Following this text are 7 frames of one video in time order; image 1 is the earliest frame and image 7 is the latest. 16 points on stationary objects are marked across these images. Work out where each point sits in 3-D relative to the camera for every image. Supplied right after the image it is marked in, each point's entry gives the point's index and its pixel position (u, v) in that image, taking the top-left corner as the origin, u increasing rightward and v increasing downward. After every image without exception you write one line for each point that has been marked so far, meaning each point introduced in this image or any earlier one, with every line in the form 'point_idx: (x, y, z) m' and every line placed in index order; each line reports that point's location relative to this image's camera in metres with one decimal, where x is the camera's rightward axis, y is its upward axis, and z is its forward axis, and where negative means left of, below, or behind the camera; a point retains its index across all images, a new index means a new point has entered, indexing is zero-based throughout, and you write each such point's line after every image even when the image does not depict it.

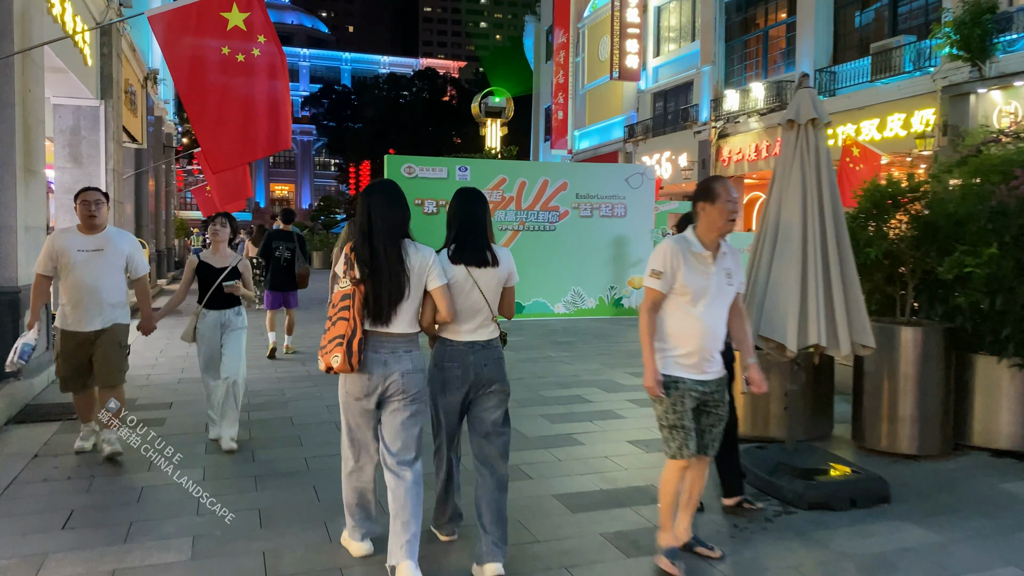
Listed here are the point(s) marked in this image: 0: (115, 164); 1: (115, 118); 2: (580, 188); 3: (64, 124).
0: (-6.1, +1.9, +12.3) m
1: (-6.1, +2.6, +12.3) m
2: (+1.0, +1.6, +12.4) m
3: (-6.6, +2.4, +11.9) m
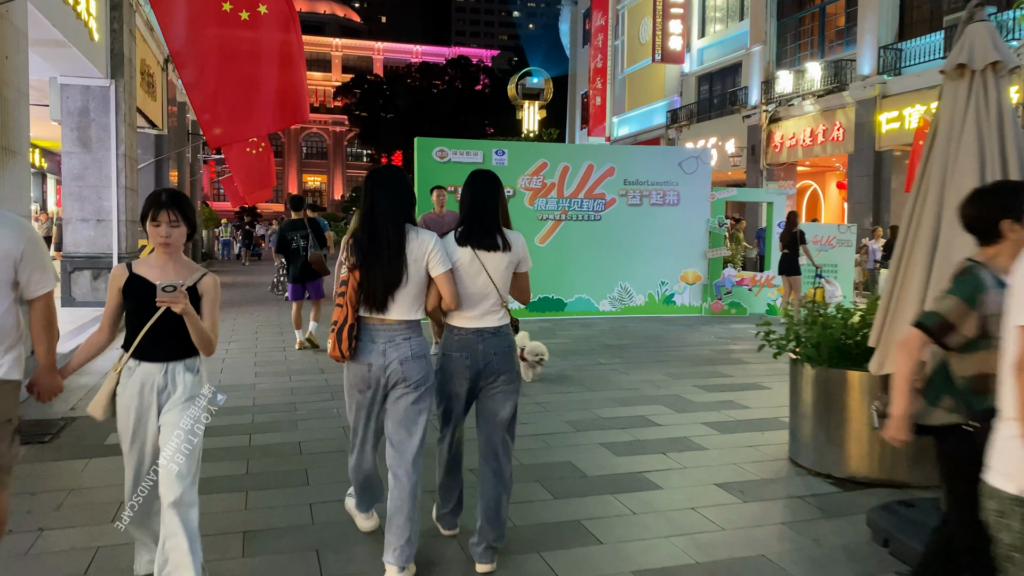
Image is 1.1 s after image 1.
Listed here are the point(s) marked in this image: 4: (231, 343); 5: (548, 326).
0: (-5.5, +2.0, +11.5) m
1: (-5.5, +2.7, +11.4) m
2: (+1.6, +1.6, +11.3) m
3: (-6.0, +2.5, +11.0) m
4: (-3.1, -0.6, +8.8) m
5: (+0.5, -0.5, +10.3) m
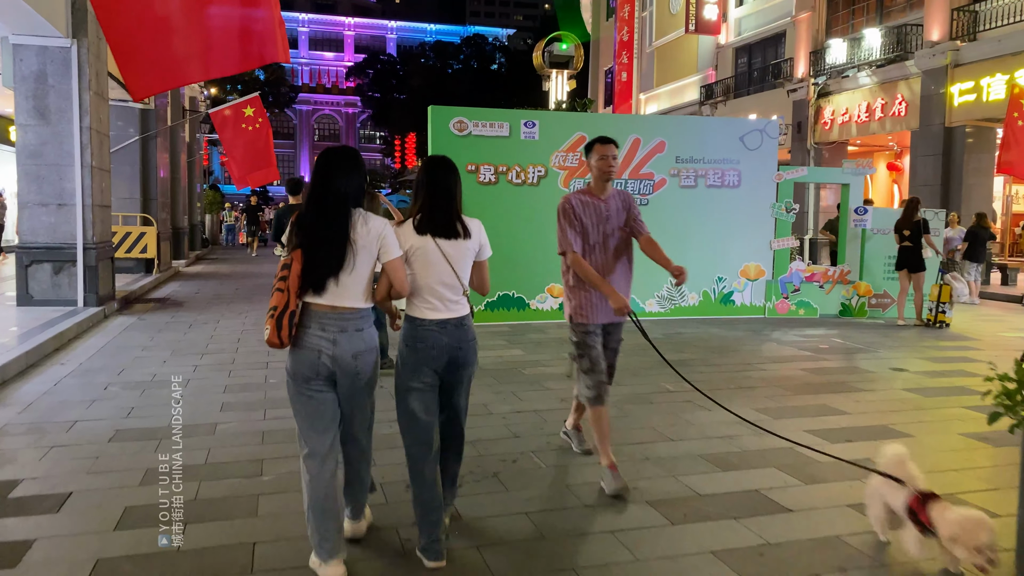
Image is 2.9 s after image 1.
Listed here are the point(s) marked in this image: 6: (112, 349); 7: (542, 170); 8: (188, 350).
0: (-5.1, +2.0, +9.8) m
1: (-5.1, +2.7, +9.8) m
2: (+2.0, +1.7, +9.6) m
3: (-5.7, +2.6, +9.4) m
4: (-2.8, -0.6, +7.2) m
5: (+0.8, -0.5, +8.6) m
6: (-3.7, -0.6, +7.5) m
7: (+0.3, +1.4, +9.2) m
8: (-3.0, -0.6, +7.4) m
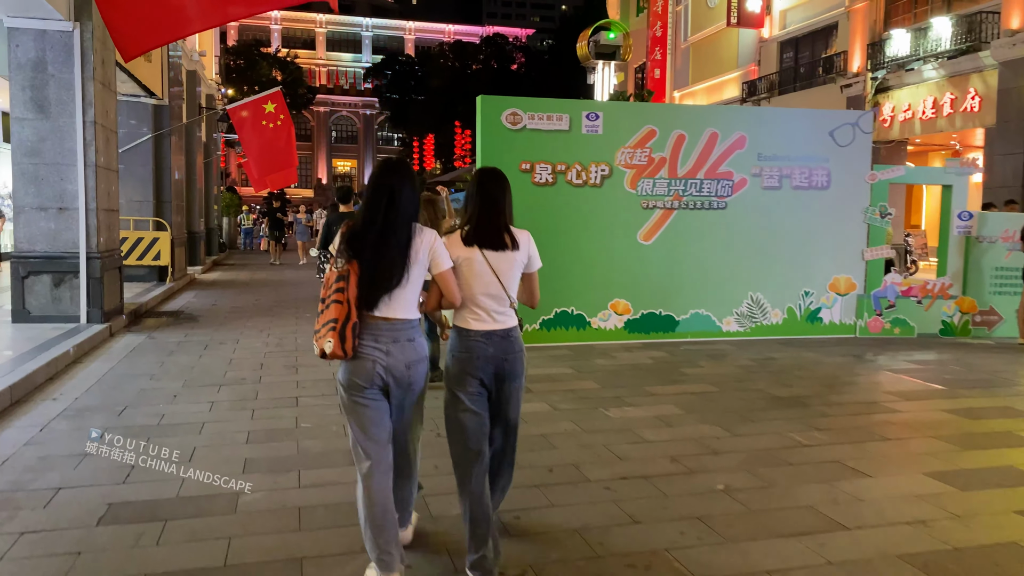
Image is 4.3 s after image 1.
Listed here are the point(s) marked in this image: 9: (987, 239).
0: (-4.5, +1.9, +8.8) m
1: (-4.5, +2.6, +8.7) m
2: (+2.6, +1.5, +8.4) m
3: (-5.1, +2.4, +8.3) m
4: (-2.2, -0.8, +6.1) m
5: (+1.4, -0.6, +7.4) m
6: (-3.2, -0.7, +6.4) m
7: (+0.9, +1.2, +8.0) m
8: (-2.4, -0.7, +6.3) m
9: (+5.2, +0.5, +8.9) m
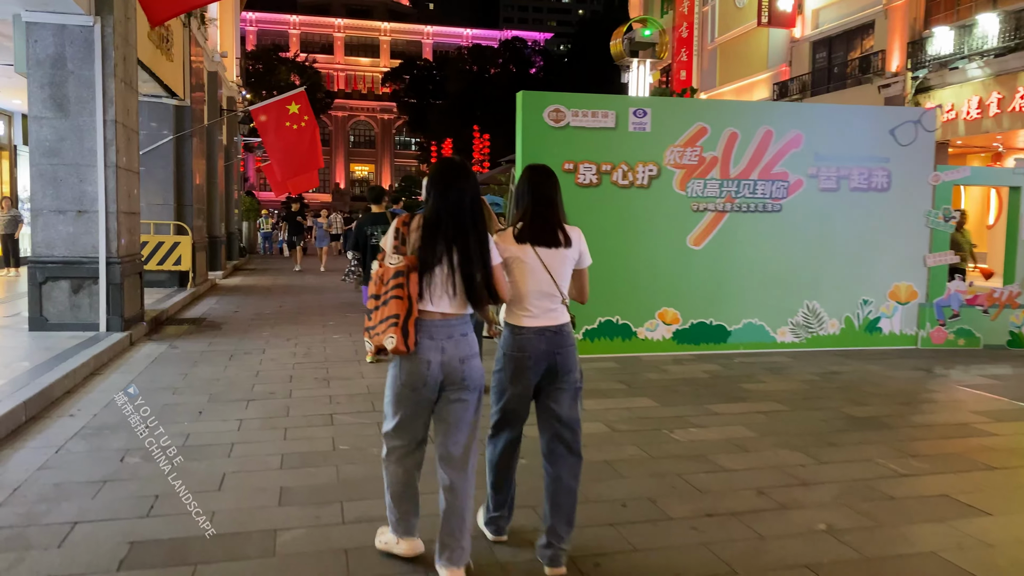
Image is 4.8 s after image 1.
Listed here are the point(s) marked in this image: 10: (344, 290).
0: (-4.1, +1.8, +8.4) m
1: (-4.1, +2.5, +8.3) m
2: (+3.0, +1.4, +7.9) m
3: (-4.7, +2.3, +8.0) m
4: (-1.8, -0.8, +5.7) m
5: (+1.8, -0.7, +6.9) m
6: (-2.8, -0.8, +6.0) m
7: (+1.3, +1.1, +7.5) m
8: (-2.1, -0.8, +5.9) m
9: (+5.6, +0.5, +8.3) m
10: (-2.9, 0.0, +14.1) m
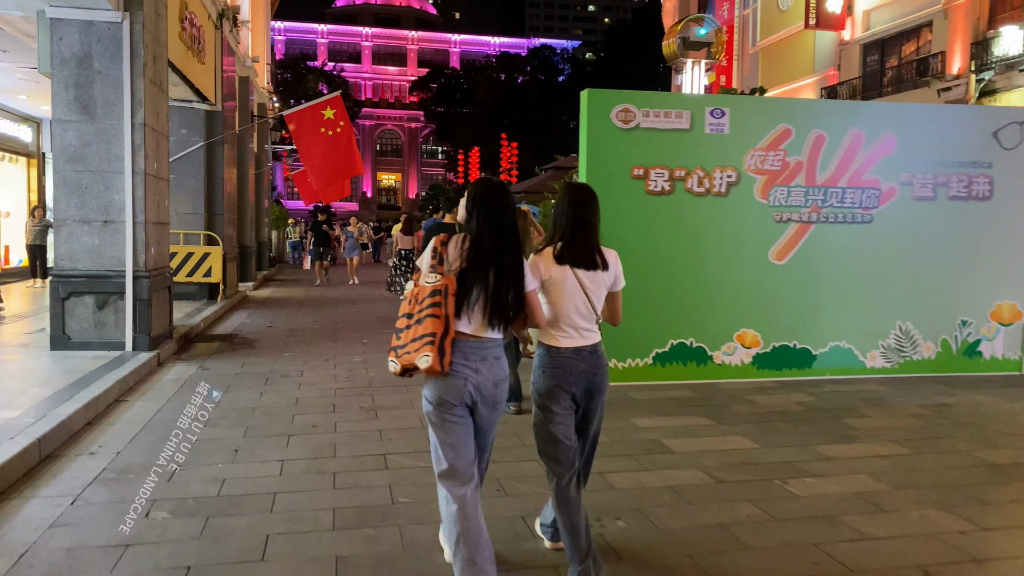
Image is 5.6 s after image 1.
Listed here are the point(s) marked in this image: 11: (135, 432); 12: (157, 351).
0: (-3.5, +1.6, +7.8) m
1: (-3.5, +2.4, +7.8) m
2: (+3.6, +1.2, +7.1) m
3: (-4.1, +2.2, +7.4) m
4: (-1.4, -1.0, +5.0) m
5: (+2.3, -0.9, +6.1) m
6: (-2.3, -0.9, +5.4) m
7: (+1.9, +1.0, +6.8) m
8: (-1.6, -0.9, +5.3) m
9: (+6.2, +0.3, +7.4) m
10: (-2.2, -0.2, +13.4) m
11: (-2.5, -0.9, +5.2) m
12: (-3.4, -0.6, +7.7) m
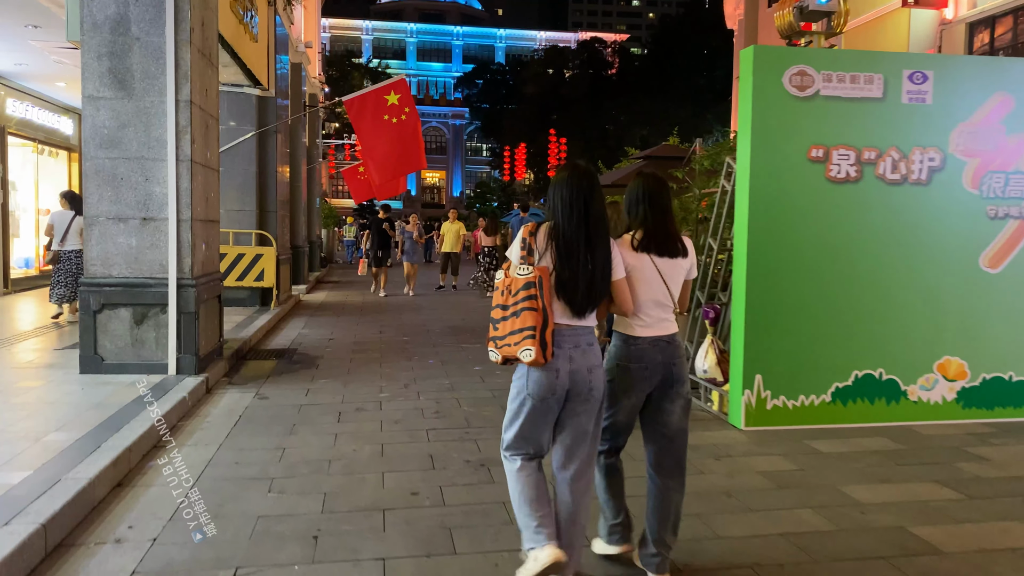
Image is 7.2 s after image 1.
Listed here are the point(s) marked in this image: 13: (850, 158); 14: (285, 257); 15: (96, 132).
0: (-2.5, +1.6, +6.6) m
1: (-2.5, +2.3, +6.5) m
2: (+4.5, +1.1, +5.5) m
3: (-3.2, +2.1, +6.2) m
4: (-0.5, -1.1, +3.6) m
5: (+3.1, -1.0, +4.6) m
6: (-1.5, -1.0, +4.1) m
7: (+2.8, +0.9, +5.2) m
8: (-0.8, -1.0, +3.9) m
9: (+7.1, +0.1, +5.7) m
10: (-1.0, -0.3, +12.1) m
11: (-1.6, -1.0, +3.9) m
12: (-2.4, -0.7, +6.4) m
13: (+2.2, +0.8, +5.1) m
14: (-3.6, +0.5, +12.8) m
15: (-3.2, +1.2, +6.2) m
